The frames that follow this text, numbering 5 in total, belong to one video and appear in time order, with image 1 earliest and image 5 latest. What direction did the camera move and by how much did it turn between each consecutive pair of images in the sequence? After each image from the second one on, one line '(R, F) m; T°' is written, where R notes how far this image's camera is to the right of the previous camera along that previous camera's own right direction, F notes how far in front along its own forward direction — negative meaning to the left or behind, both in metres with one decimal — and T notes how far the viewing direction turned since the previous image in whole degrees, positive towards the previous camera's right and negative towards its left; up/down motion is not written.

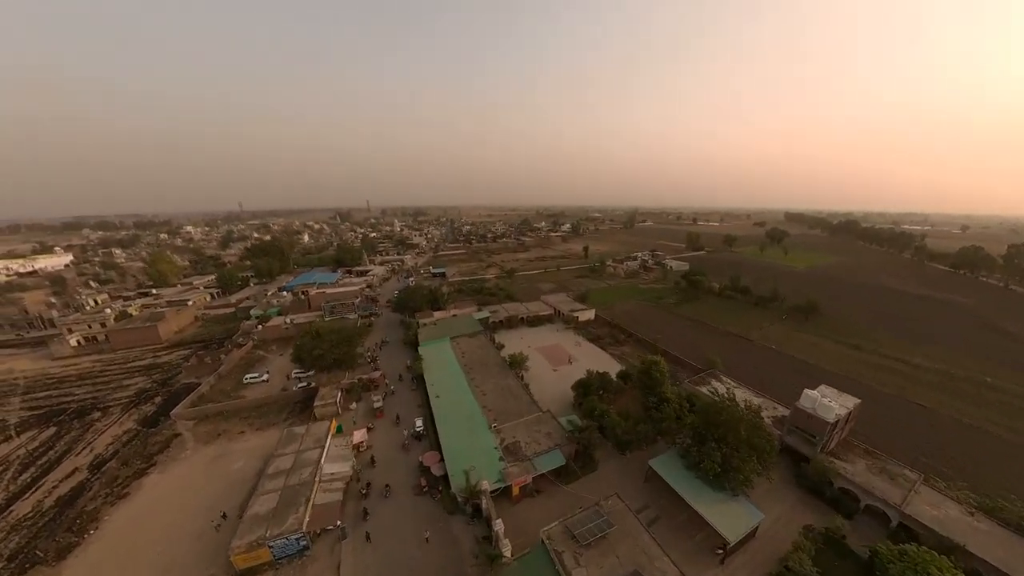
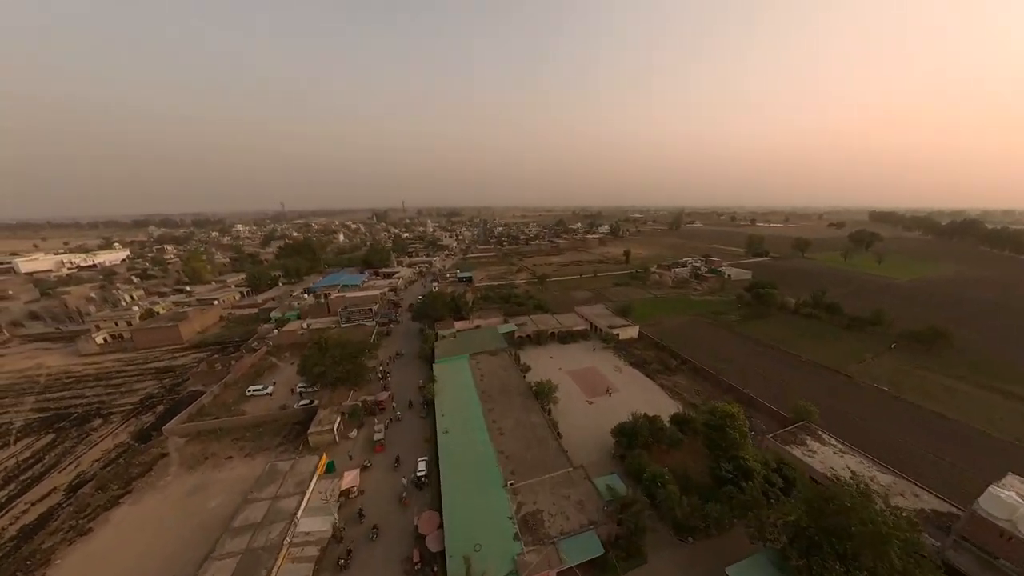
(+0.3, +4.3) m; -6°
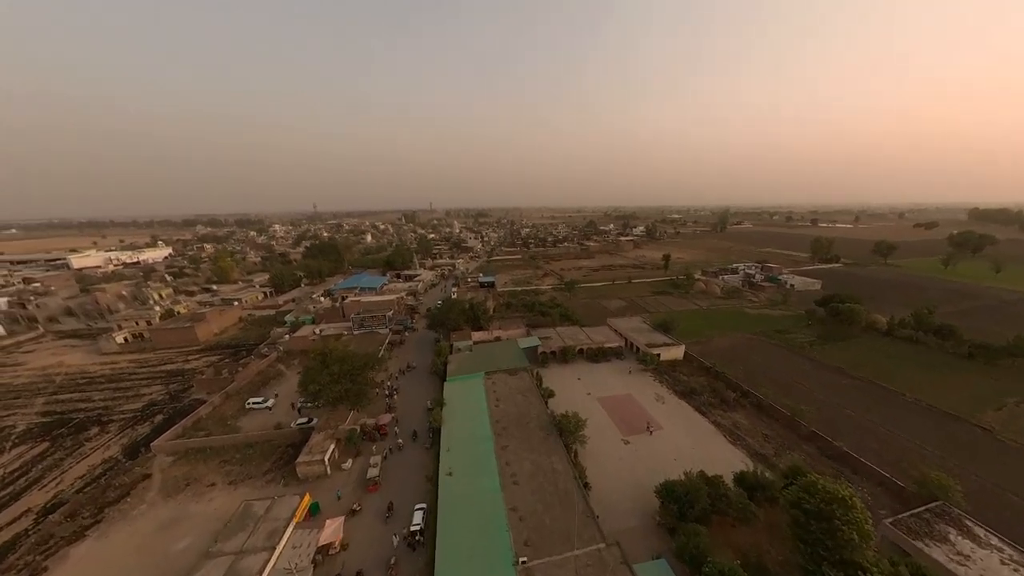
(+0.3, +3.5) m; -5°
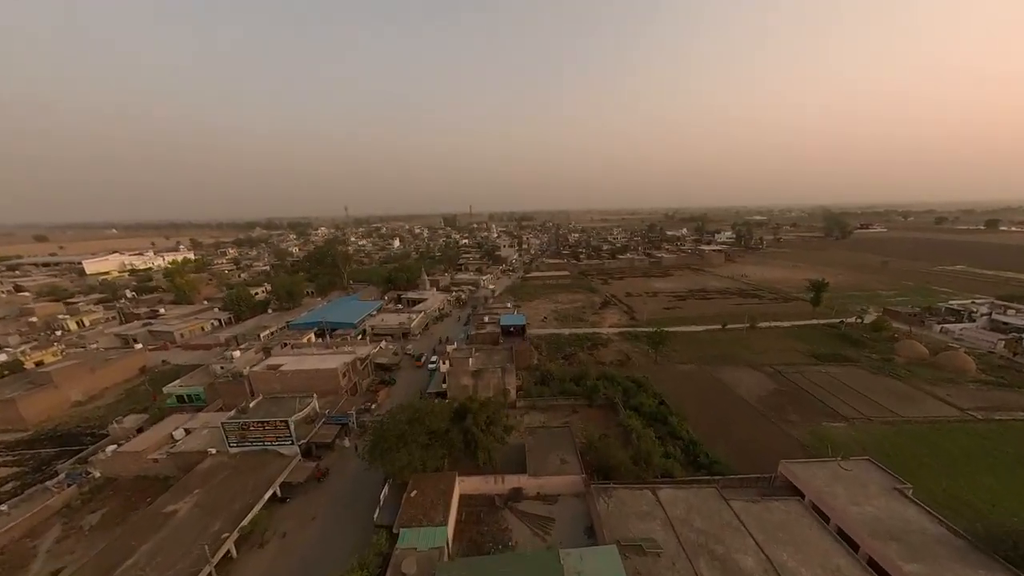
(0.0, +18.8) m; -8°
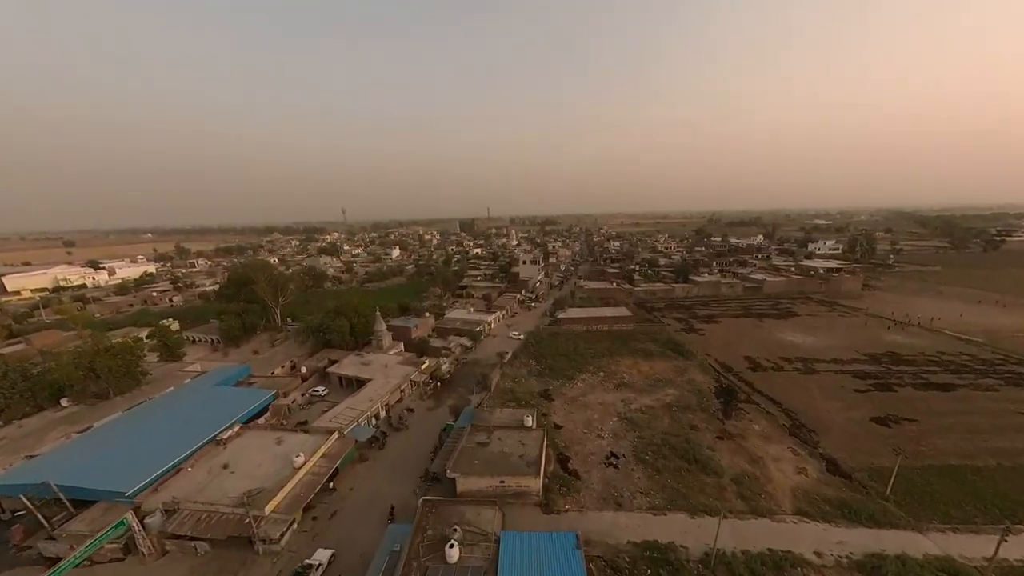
(-0.2, +21.9) m; -4°
